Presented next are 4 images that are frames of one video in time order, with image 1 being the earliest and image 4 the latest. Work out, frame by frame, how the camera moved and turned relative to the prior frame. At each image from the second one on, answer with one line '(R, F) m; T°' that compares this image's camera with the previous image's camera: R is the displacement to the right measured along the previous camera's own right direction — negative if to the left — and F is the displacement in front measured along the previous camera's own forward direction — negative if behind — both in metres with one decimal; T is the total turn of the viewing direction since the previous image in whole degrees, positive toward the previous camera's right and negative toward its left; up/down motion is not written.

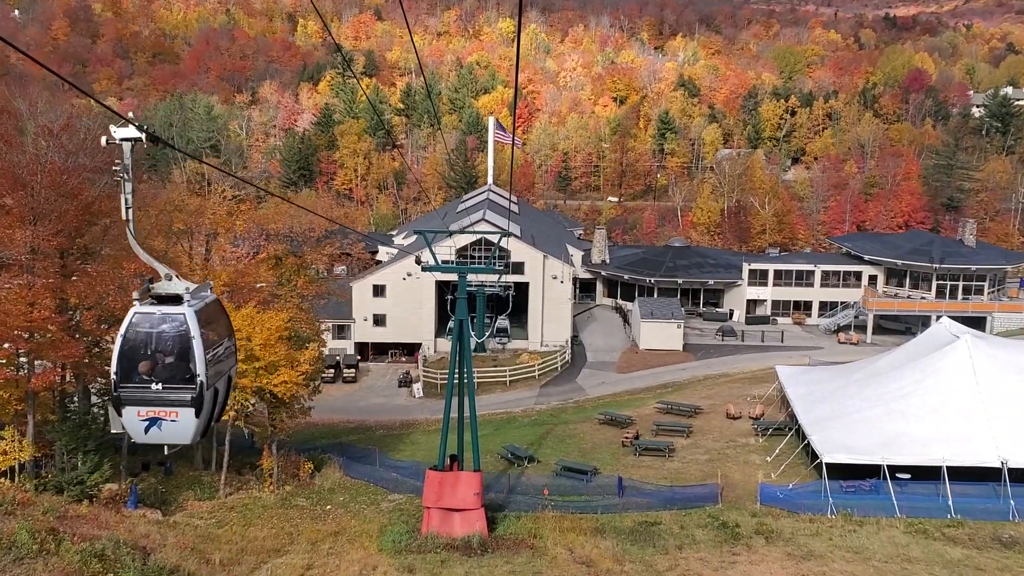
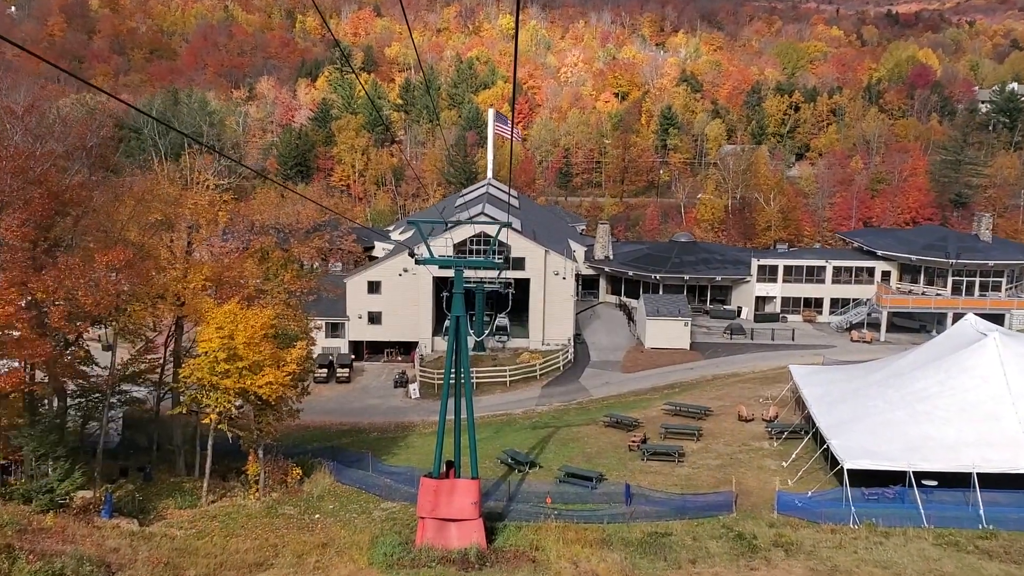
(0.0, +1.4) m; 0°
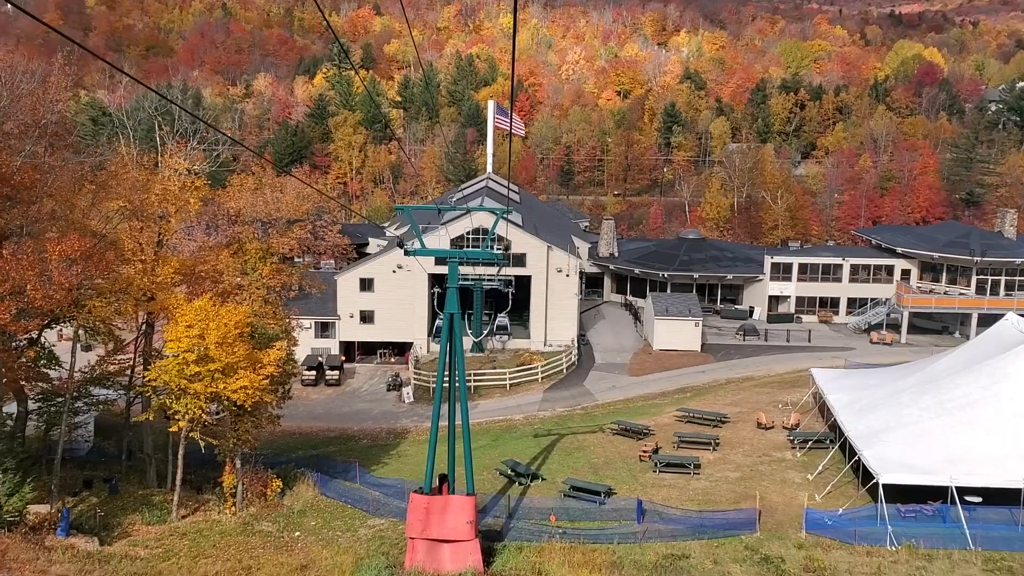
(0.0, +2.0) m; 0°
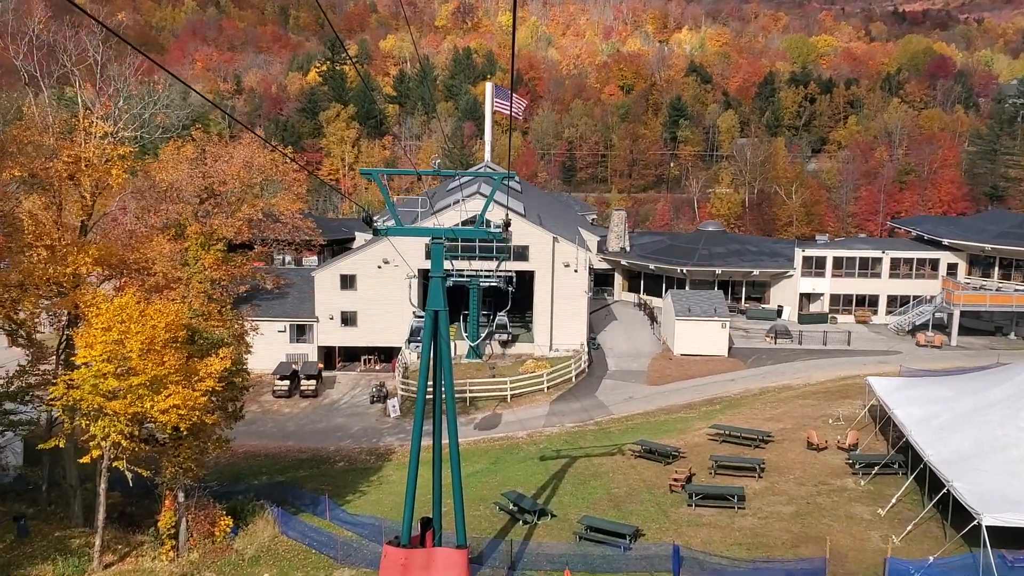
(0.0, +4.1) m; 0°
